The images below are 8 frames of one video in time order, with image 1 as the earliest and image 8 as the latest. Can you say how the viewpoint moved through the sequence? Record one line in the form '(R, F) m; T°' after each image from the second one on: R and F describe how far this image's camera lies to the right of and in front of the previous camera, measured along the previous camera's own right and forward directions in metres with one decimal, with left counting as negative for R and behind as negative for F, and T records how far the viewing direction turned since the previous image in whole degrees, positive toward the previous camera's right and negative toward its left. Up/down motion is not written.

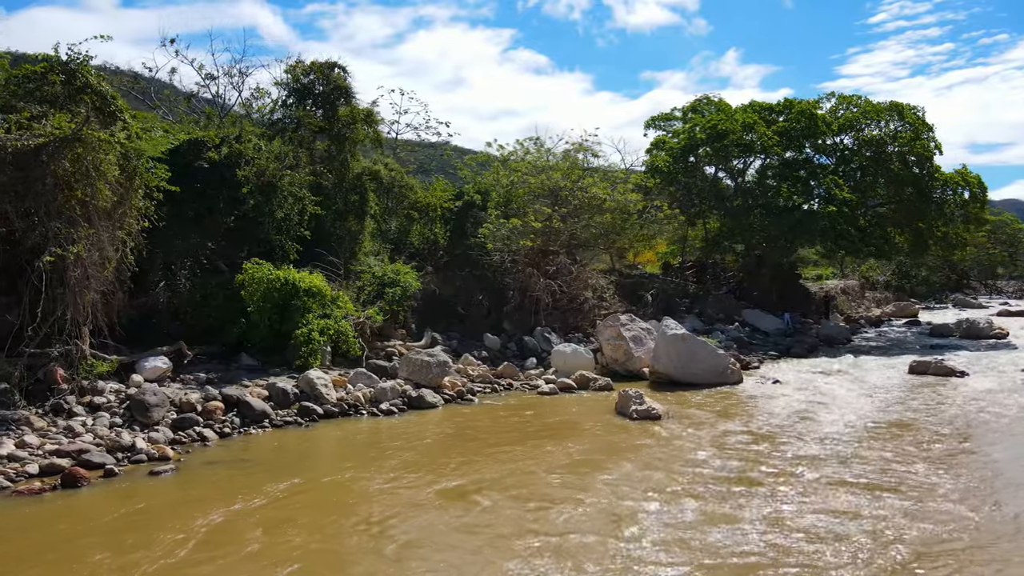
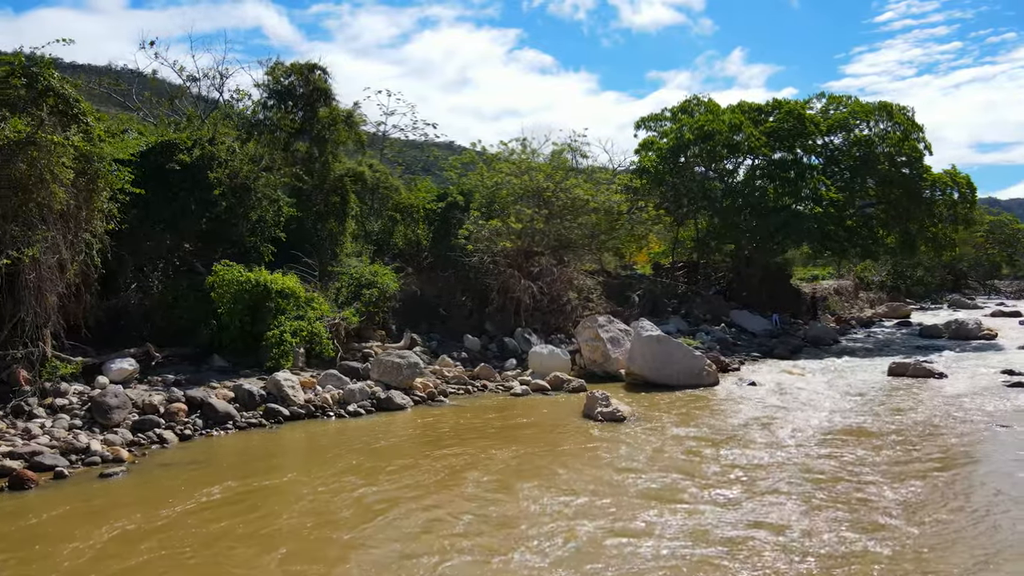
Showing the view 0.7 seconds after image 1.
(+0.6, 0.0) m; 0°
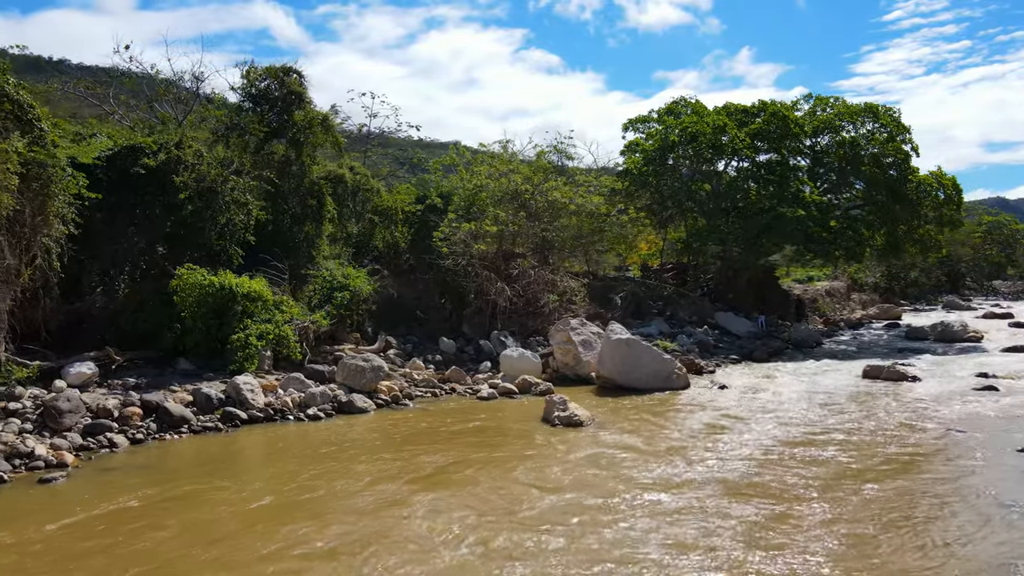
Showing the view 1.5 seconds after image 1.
(+0.7, 0.0) m; 0°
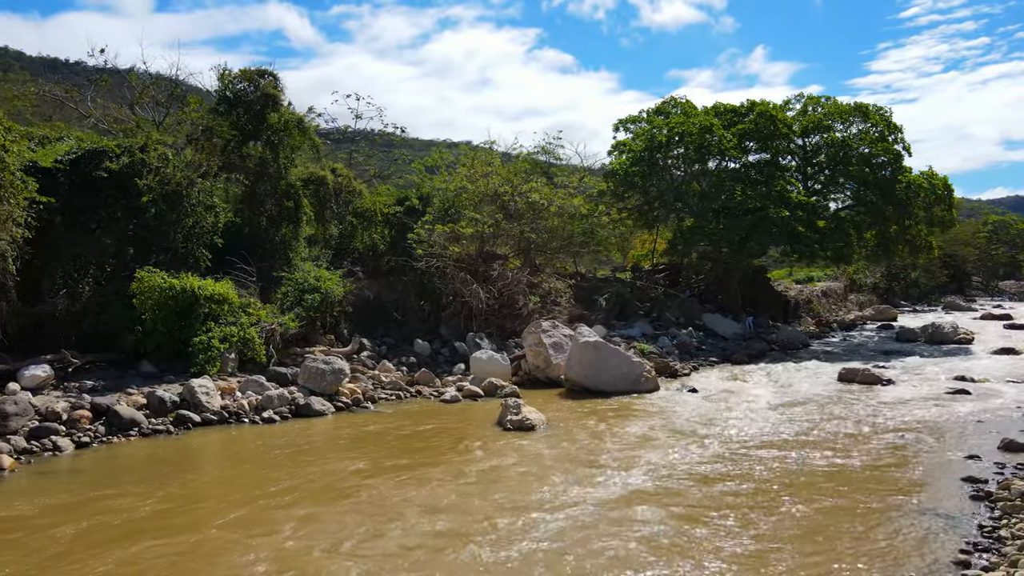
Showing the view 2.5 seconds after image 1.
(+0.9, 0.0) m; -1°
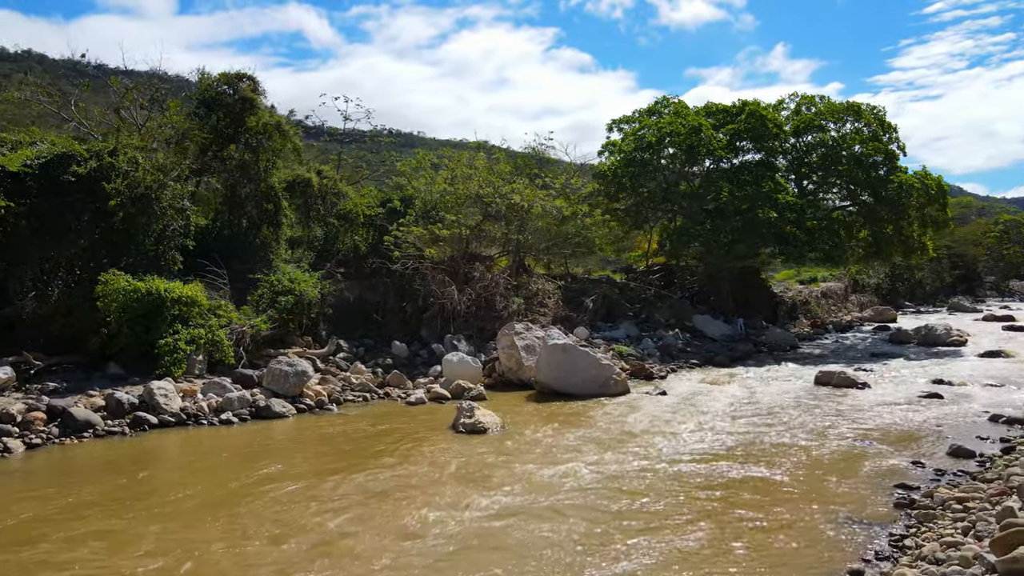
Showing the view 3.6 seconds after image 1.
(+0.9, 0.0) m; -1°
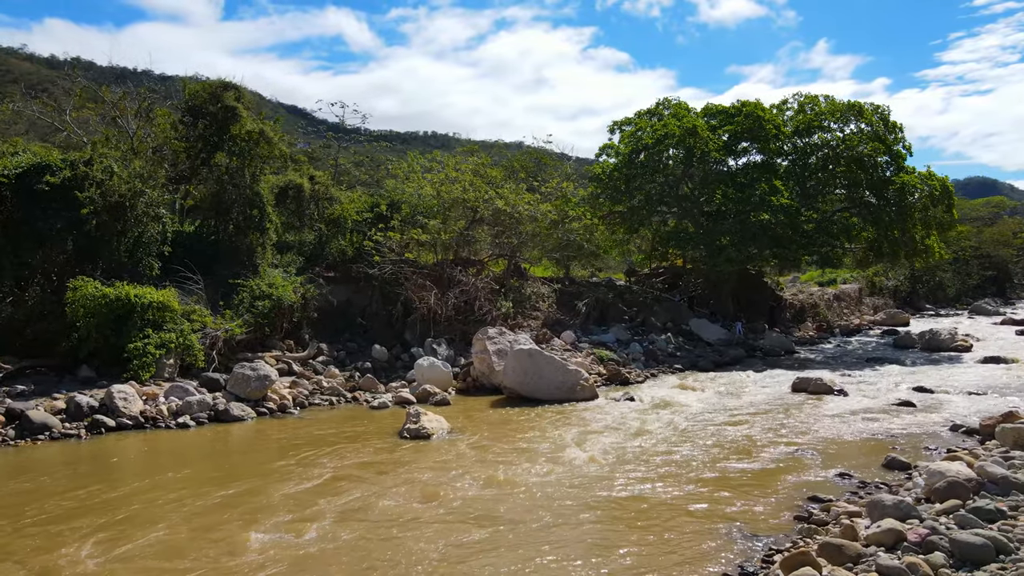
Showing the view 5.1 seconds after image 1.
(+1.3, 0.0) m; -3°
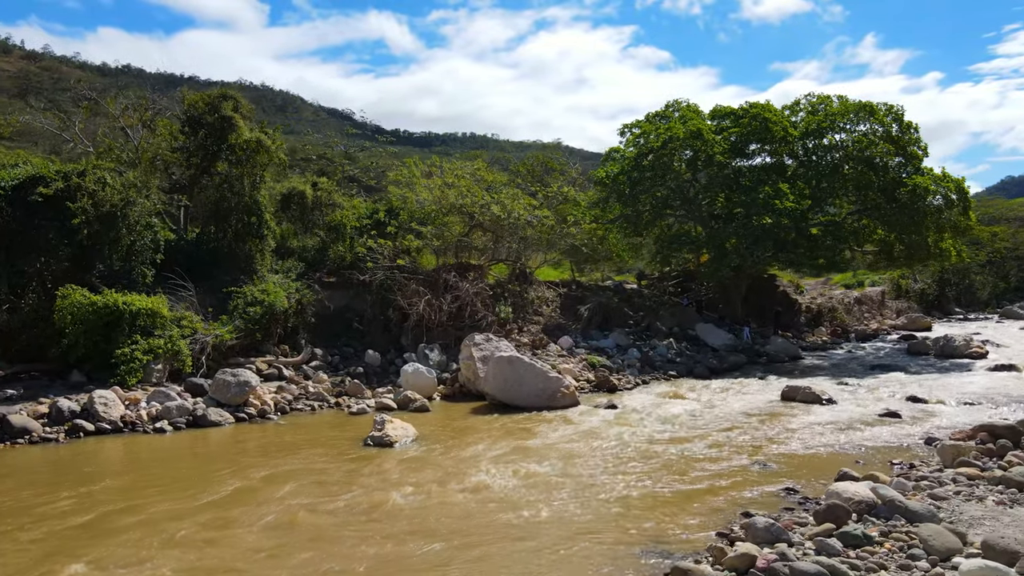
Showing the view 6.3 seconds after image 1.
(+1.1, 0.0) m; -3°
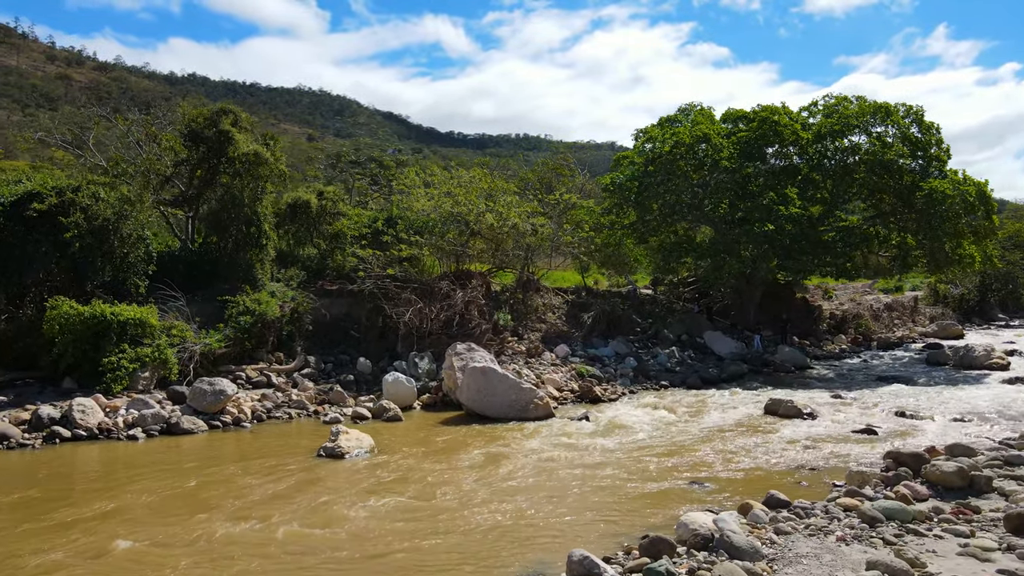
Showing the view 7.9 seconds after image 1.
(+1.5, 0.0) m; -4°
